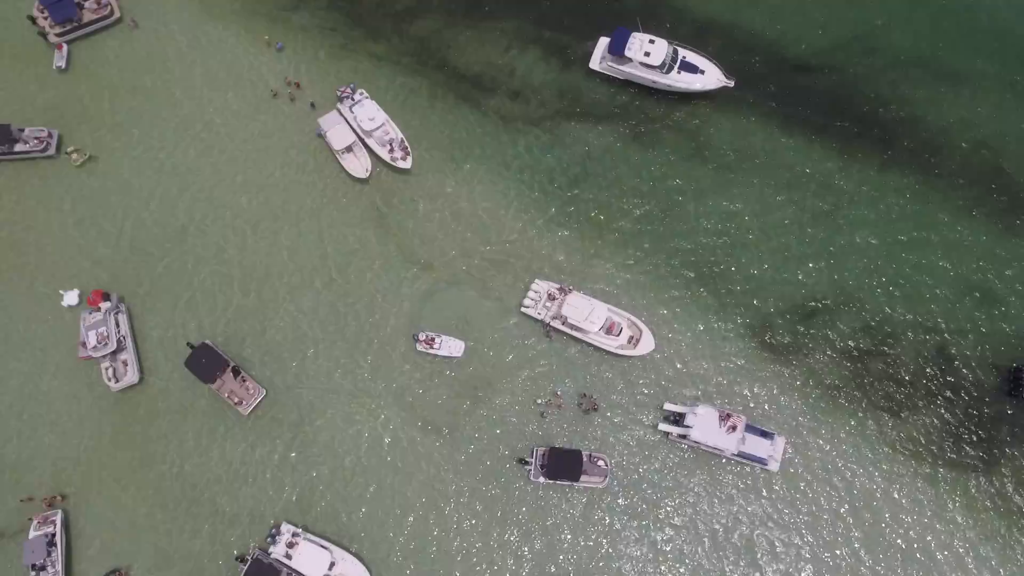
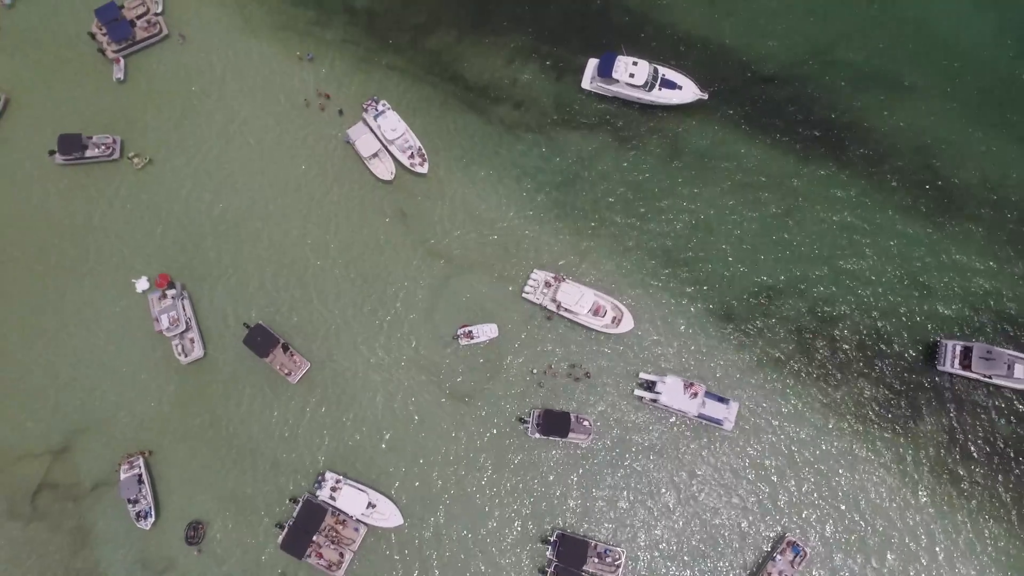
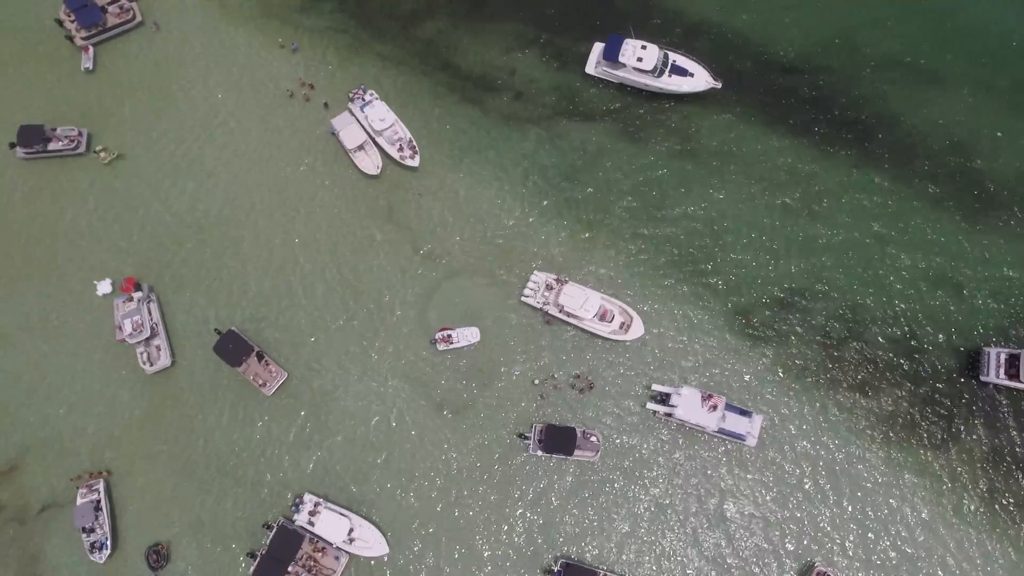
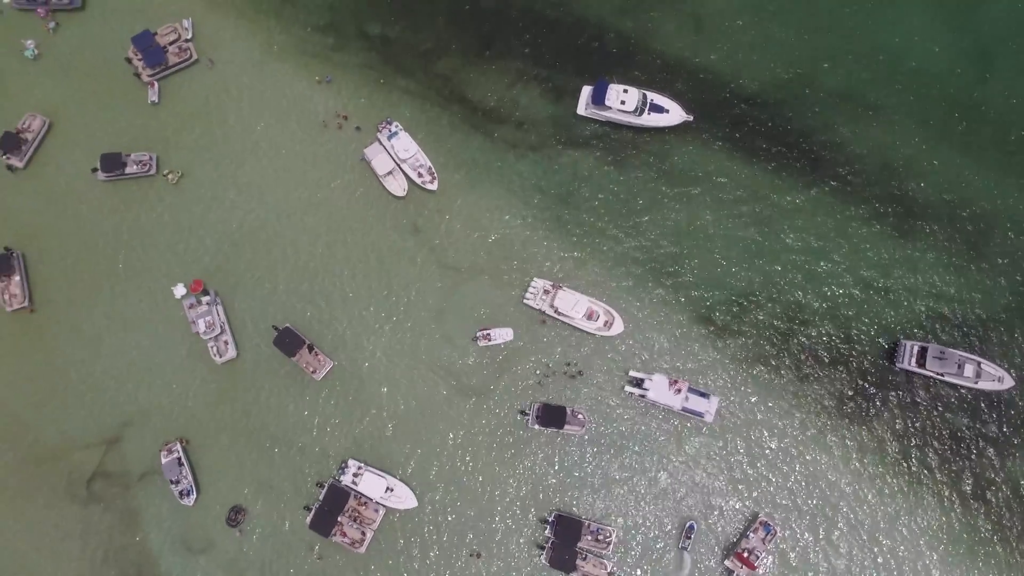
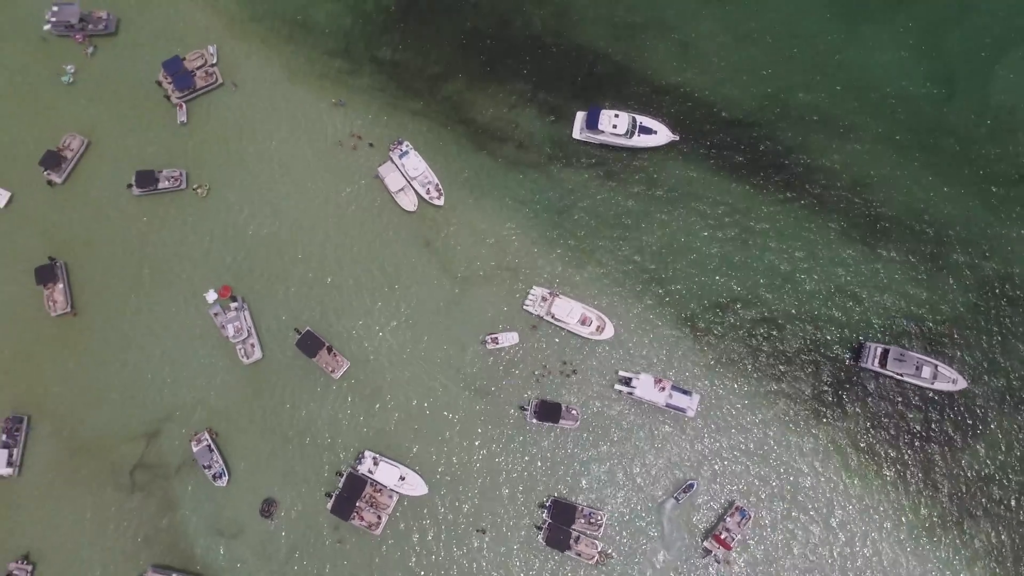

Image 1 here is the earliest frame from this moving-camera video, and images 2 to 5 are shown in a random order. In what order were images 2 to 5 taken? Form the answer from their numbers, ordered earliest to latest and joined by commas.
3, 2, 4, 5
